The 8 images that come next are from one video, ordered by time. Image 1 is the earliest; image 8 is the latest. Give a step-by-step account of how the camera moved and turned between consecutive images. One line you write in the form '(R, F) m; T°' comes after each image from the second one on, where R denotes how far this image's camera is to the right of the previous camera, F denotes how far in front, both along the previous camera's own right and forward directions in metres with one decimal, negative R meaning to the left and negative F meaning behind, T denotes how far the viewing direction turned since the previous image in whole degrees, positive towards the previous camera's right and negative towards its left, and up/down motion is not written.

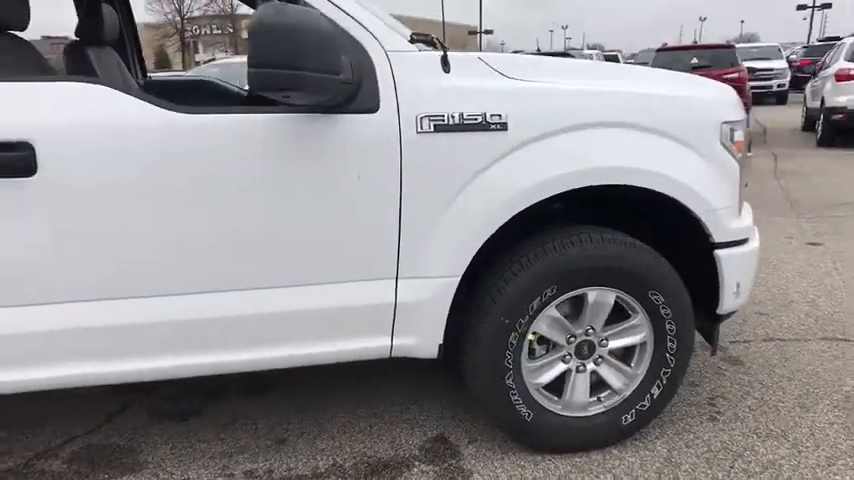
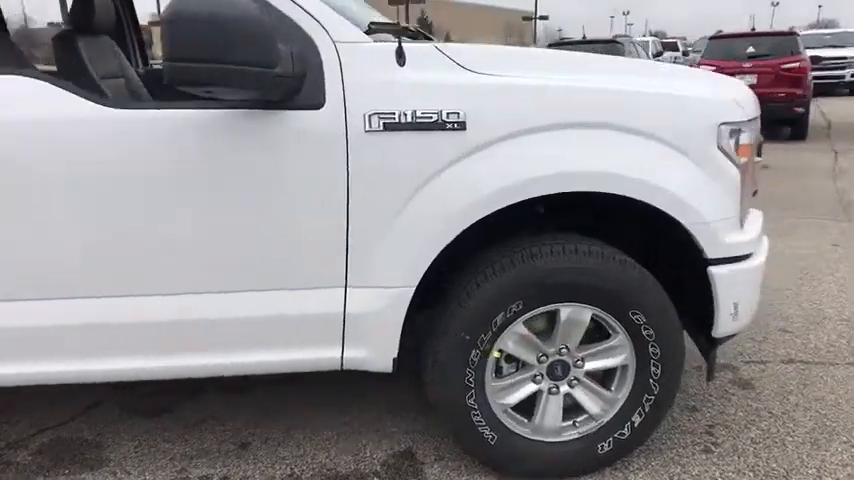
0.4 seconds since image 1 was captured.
(+0.3, +0.2) m; -5°
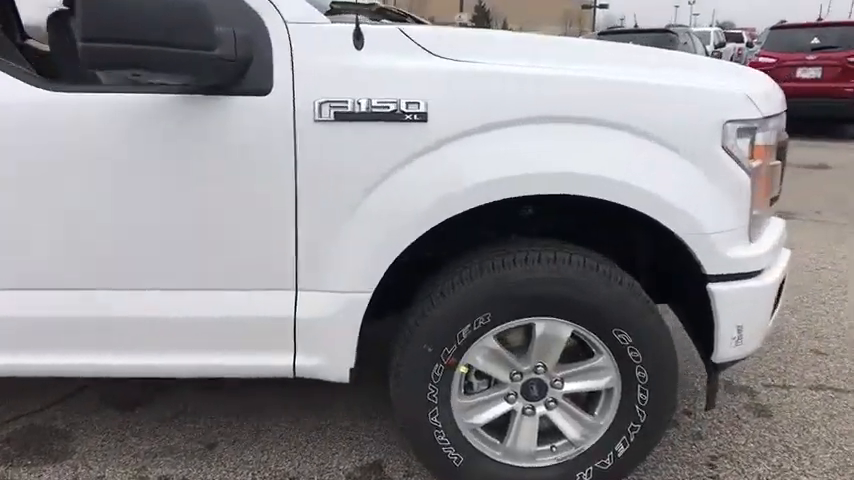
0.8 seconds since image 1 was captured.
(+0.3, +0.2) m; -5°
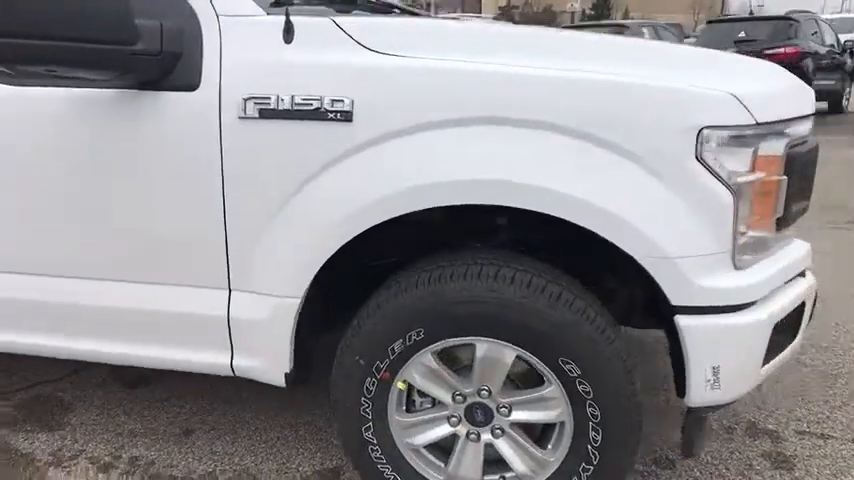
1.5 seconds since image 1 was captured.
(+0.5, +0.2) m; -10°
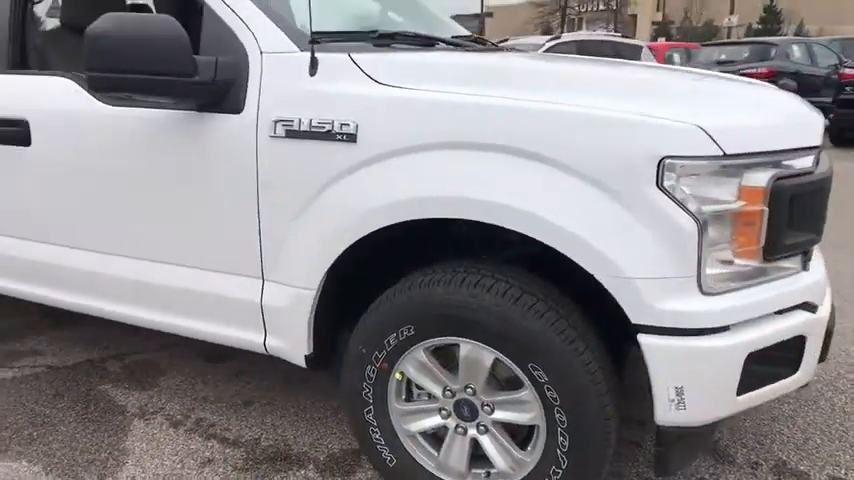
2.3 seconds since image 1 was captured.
(+0.5, -0.2) m; -12°
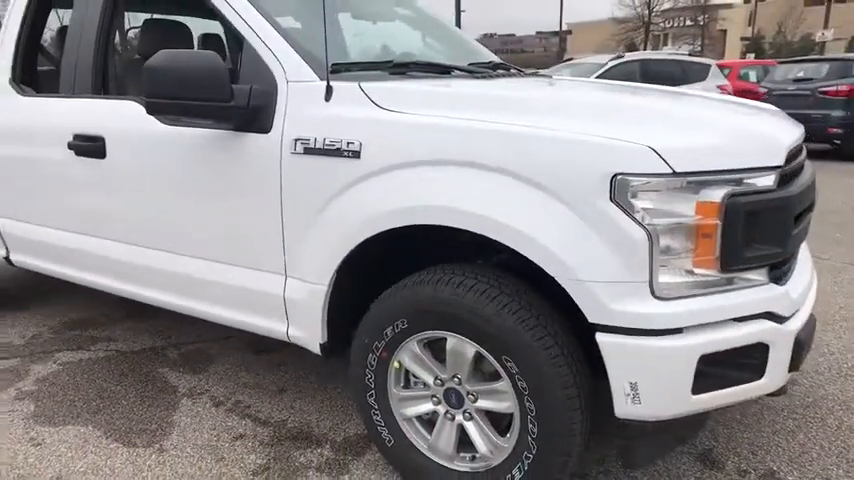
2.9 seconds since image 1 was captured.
(+0.3, -0.3) m; -7°
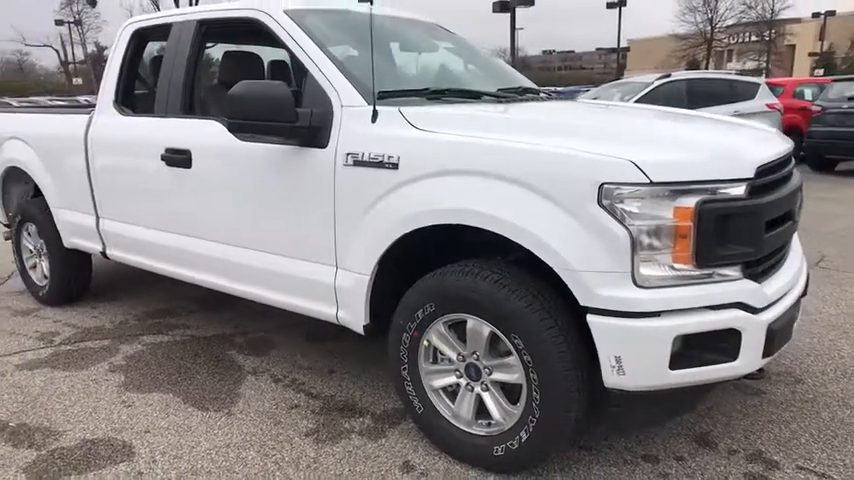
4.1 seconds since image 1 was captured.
(+0.1, -0.5) m; -5°
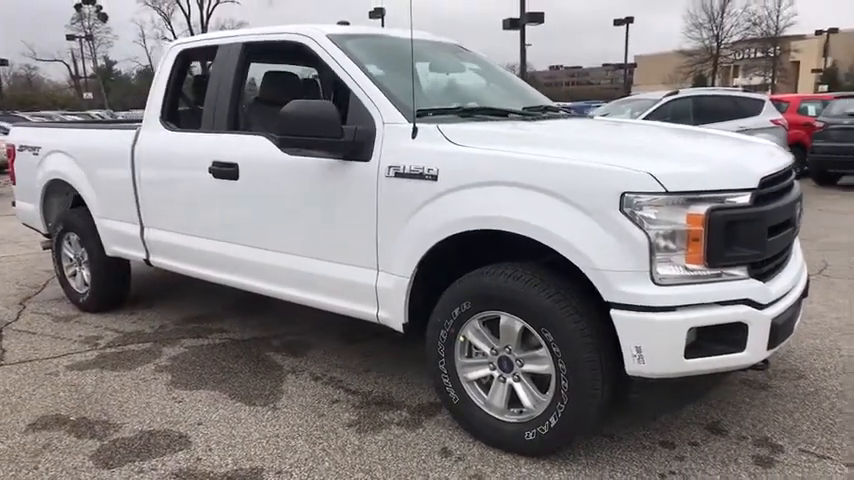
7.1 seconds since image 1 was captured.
(-0.2, -0.3) m; 0°
